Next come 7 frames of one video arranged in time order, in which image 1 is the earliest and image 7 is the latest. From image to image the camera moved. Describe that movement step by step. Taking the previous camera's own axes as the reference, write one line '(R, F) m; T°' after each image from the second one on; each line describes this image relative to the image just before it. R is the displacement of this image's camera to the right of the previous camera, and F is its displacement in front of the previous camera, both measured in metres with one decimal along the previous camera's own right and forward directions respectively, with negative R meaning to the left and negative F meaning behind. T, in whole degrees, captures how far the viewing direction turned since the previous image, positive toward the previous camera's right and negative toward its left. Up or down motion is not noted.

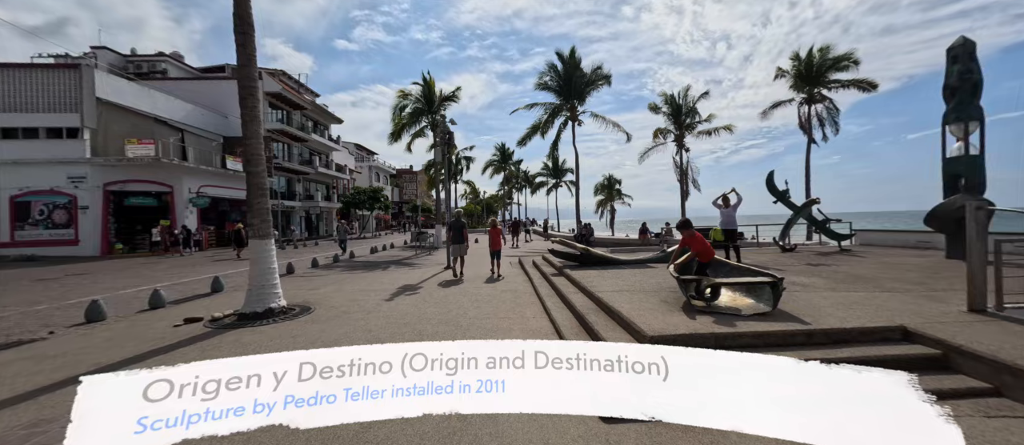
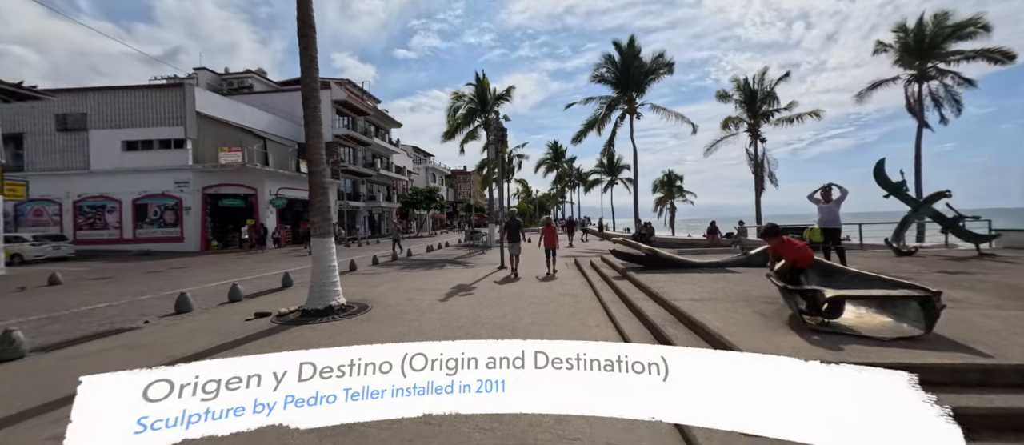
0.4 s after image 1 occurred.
(-0.1, +0.4) m; -8°
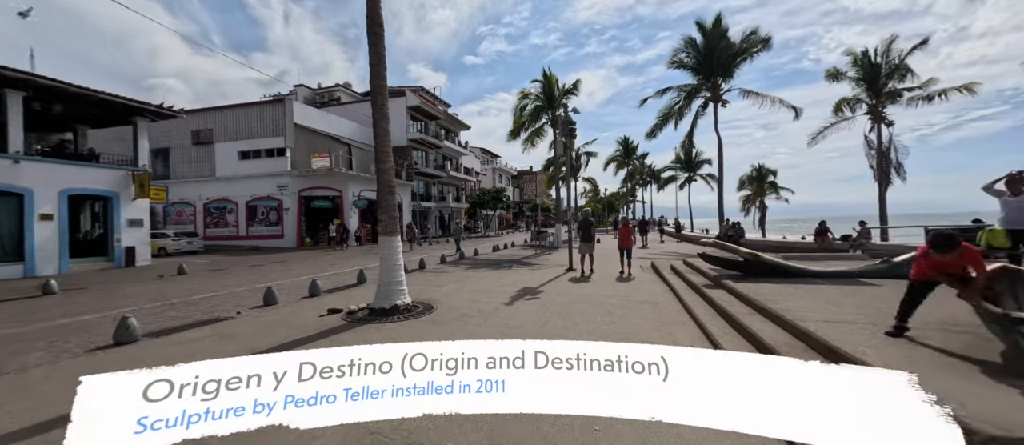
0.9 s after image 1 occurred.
(-0.1, +0.5) m; -10°
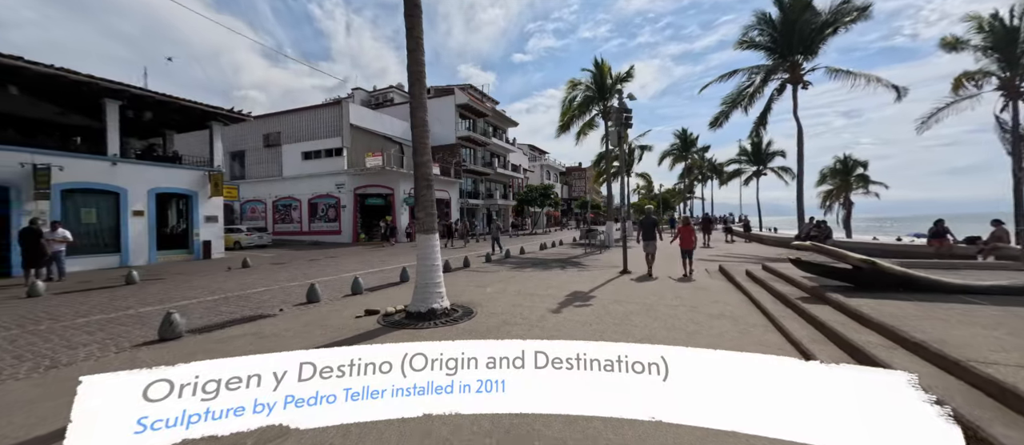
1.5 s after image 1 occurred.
(0.0, +0.7) m; -7°
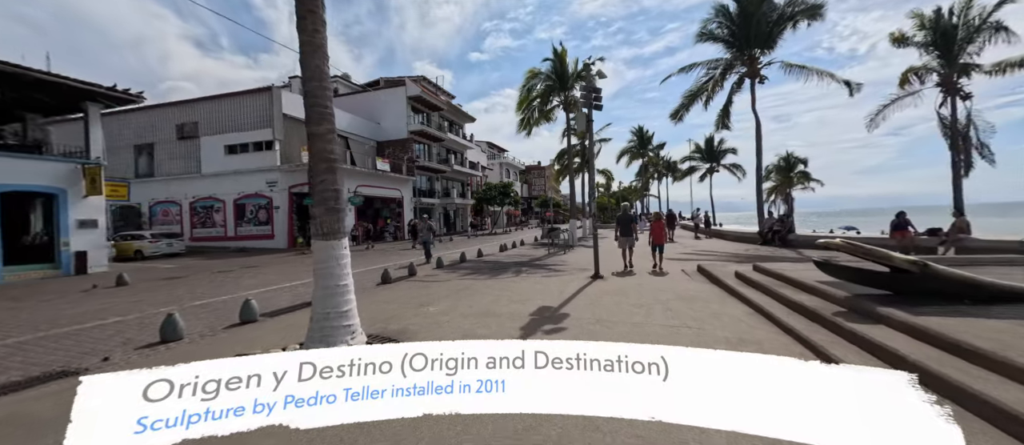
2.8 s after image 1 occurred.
(+0.2, +1.8) m; +6°
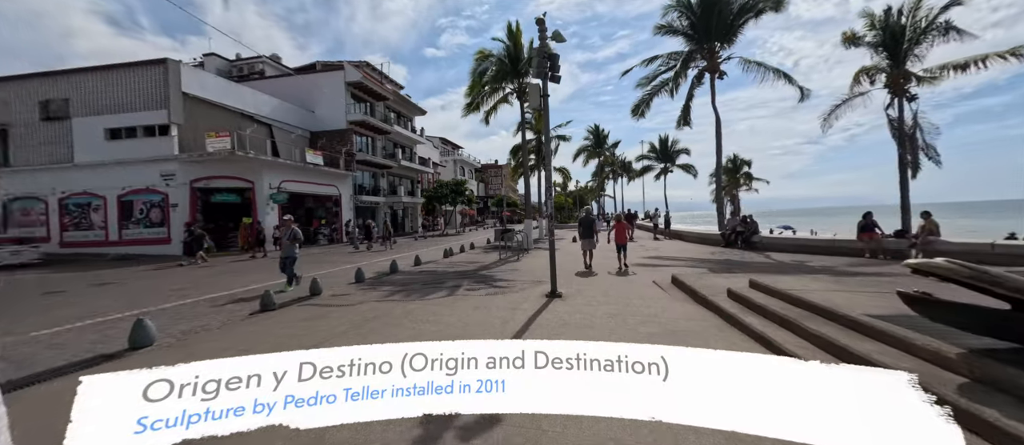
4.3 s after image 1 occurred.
(+0.5, +2.2) m; +7°
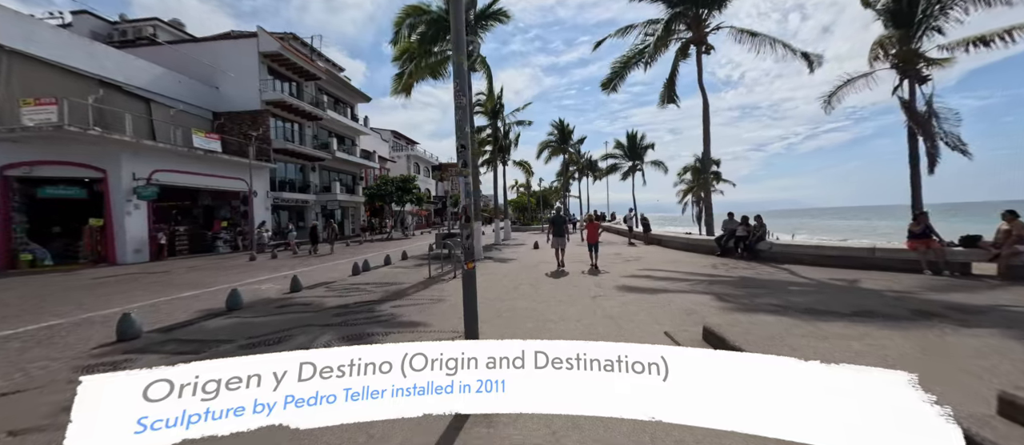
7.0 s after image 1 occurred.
(+0.9, +4.3) m; +5°
